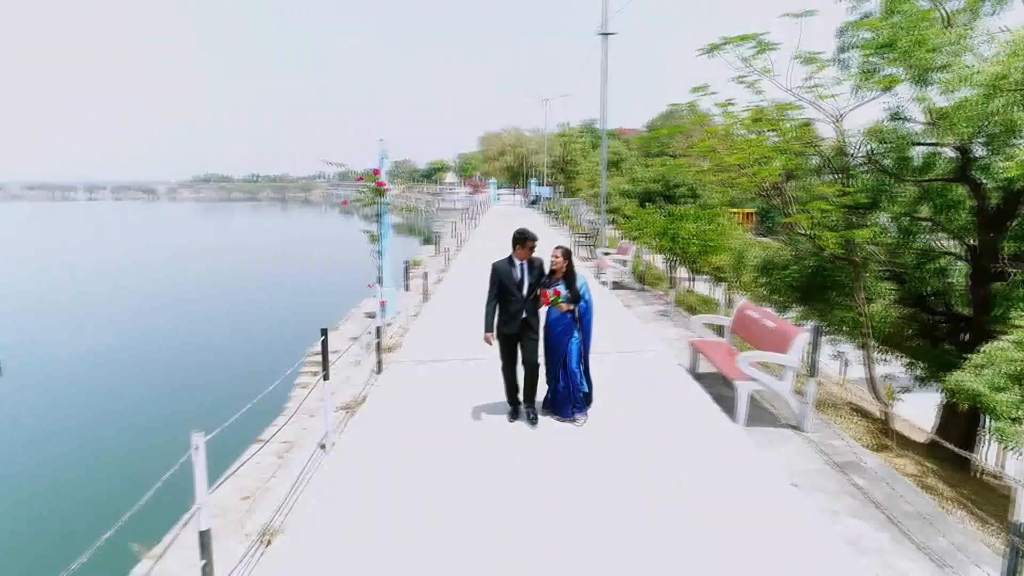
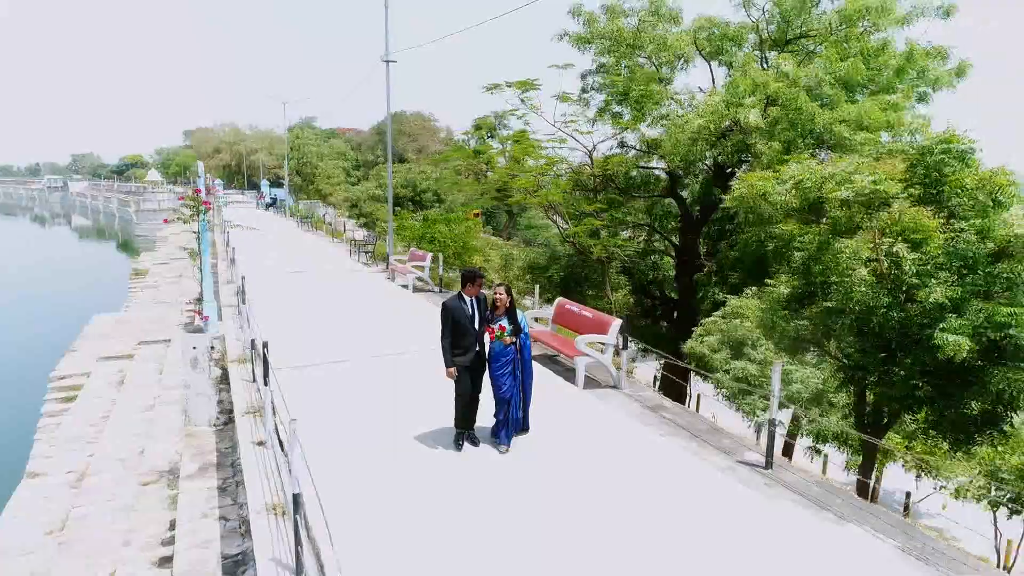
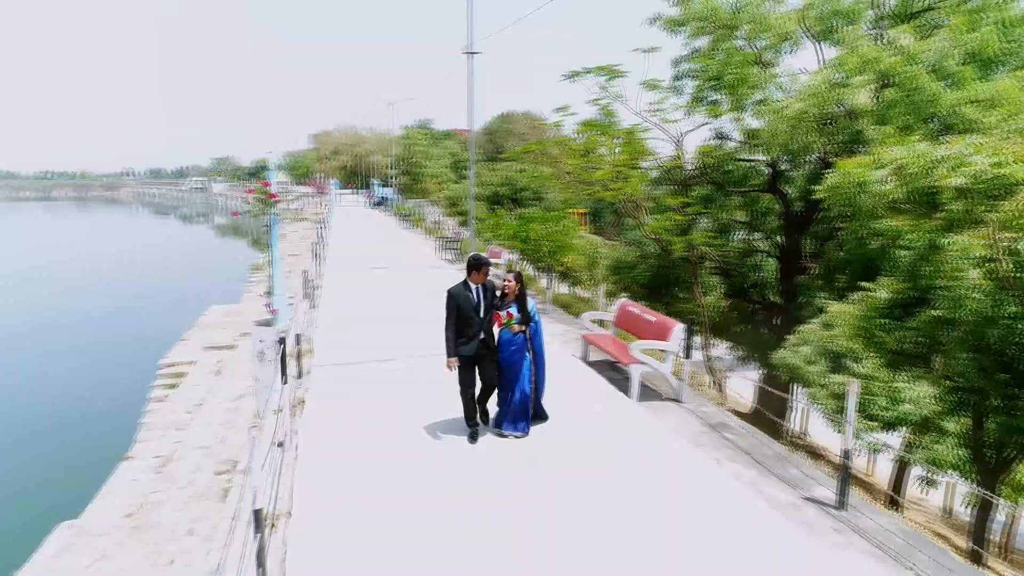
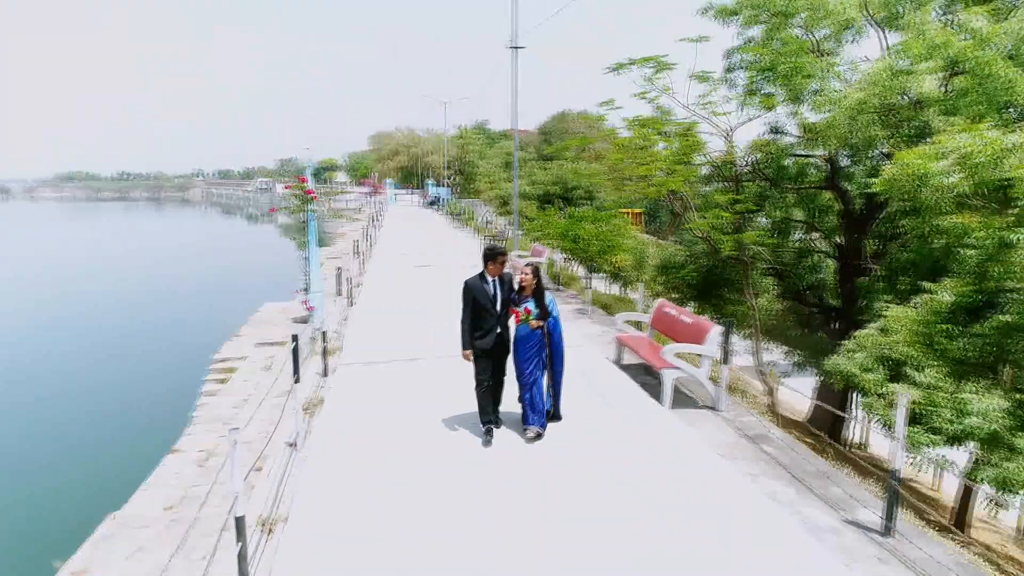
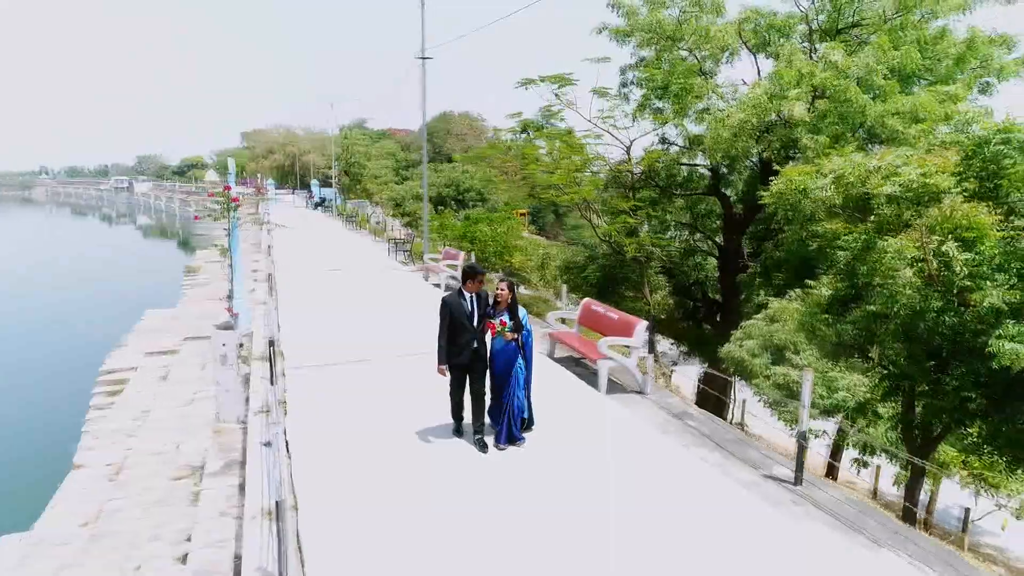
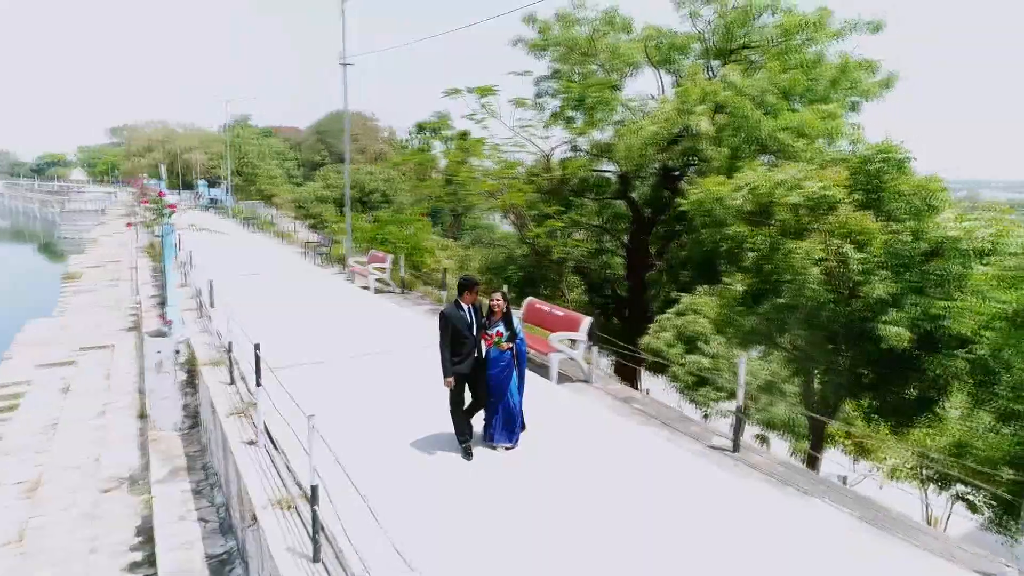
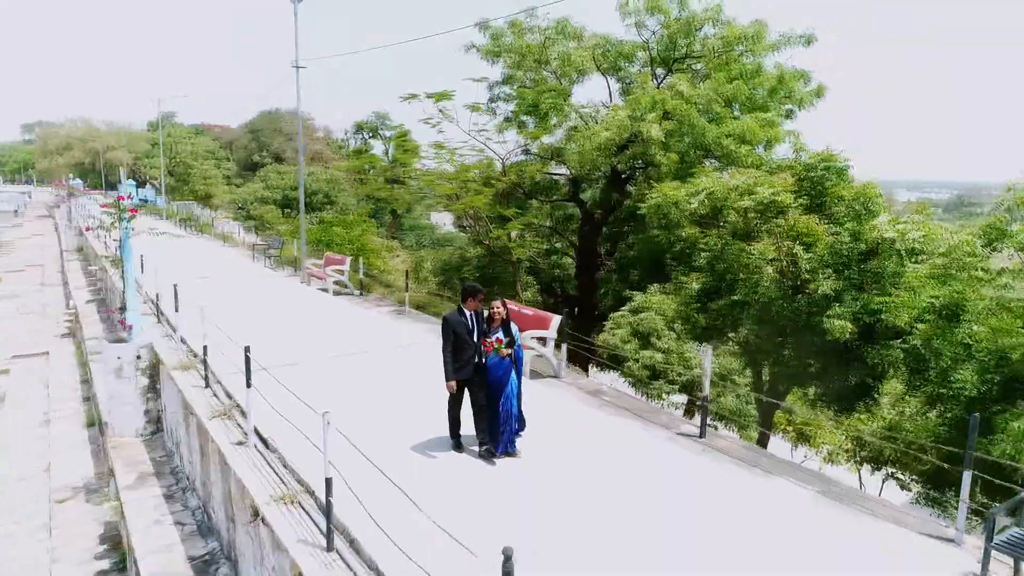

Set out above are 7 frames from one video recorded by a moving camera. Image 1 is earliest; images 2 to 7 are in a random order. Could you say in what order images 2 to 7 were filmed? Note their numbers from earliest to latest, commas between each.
4, 3, 5, 2, 6, 7
